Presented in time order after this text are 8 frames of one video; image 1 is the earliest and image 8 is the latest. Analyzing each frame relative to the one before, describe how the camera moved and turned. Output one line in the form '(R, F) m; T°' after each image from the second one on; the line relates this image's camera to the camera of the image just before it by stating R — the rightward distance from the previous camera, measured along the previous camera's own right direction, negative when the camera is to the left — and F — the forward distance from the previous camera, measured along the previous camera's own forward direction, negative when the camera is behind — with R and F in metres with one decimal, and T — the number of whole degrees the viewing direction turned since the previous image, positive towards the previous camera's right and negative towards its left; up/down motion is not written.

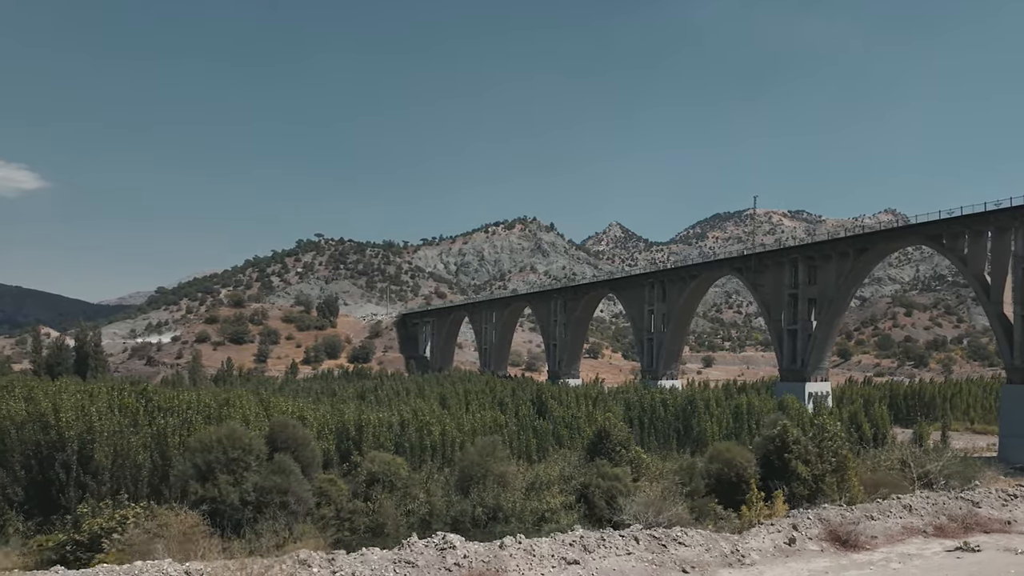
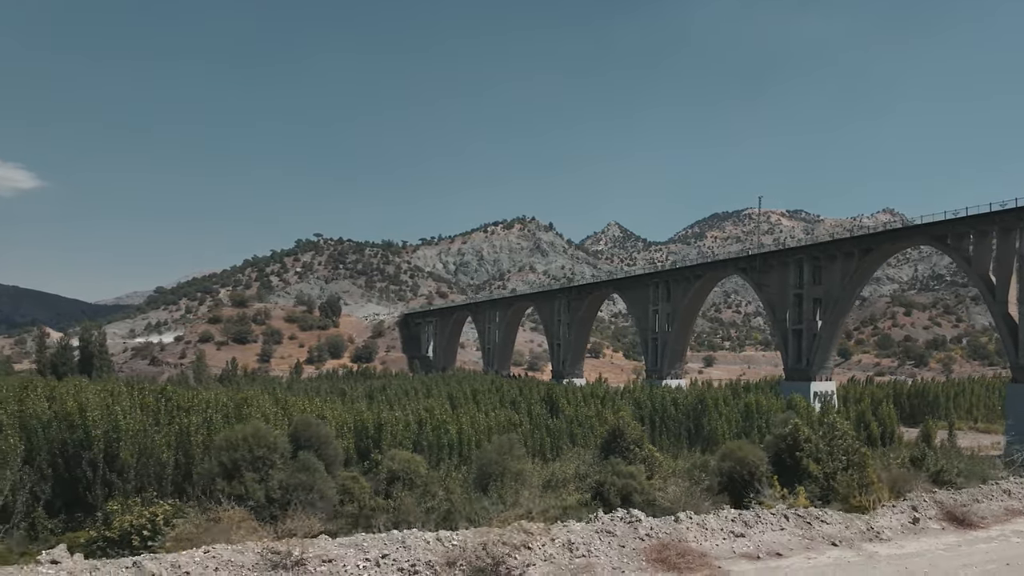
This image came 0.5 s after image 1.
(-0.4, -0.2) m; 0°
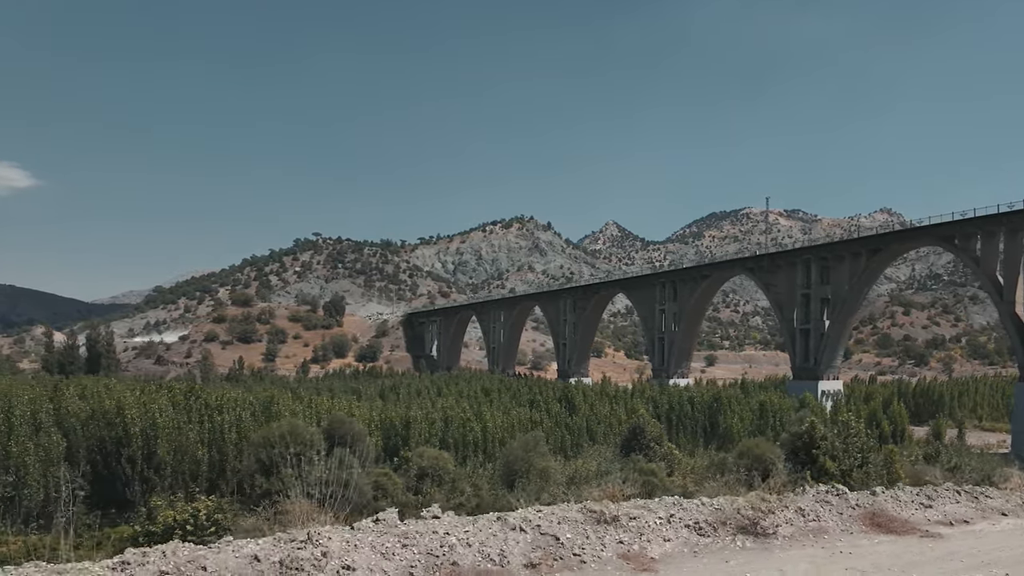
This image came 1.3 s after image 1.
(-0.7, -0.3) m; 0°
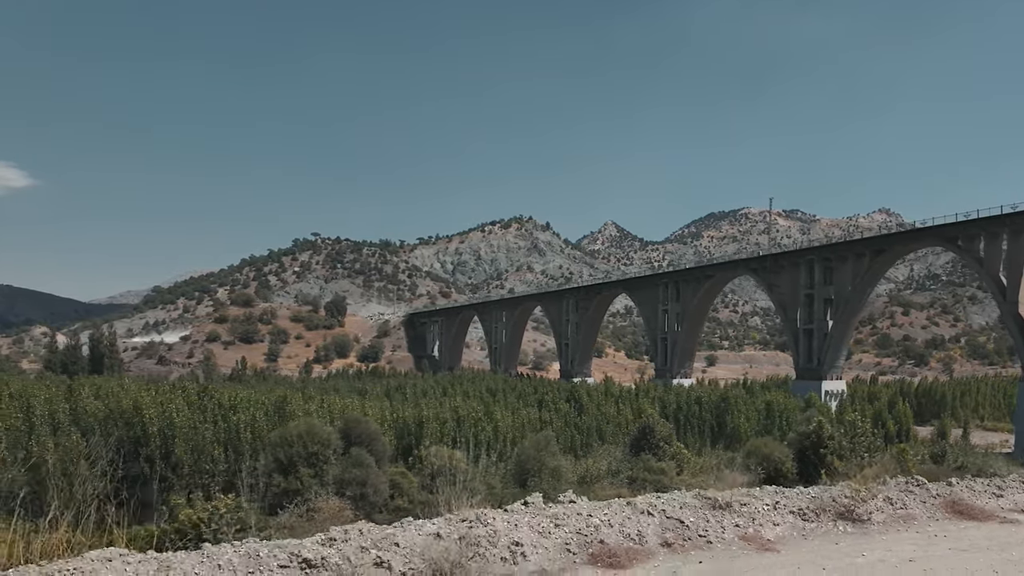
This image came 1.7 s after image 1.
(-0.3, -0.2) m; 0°
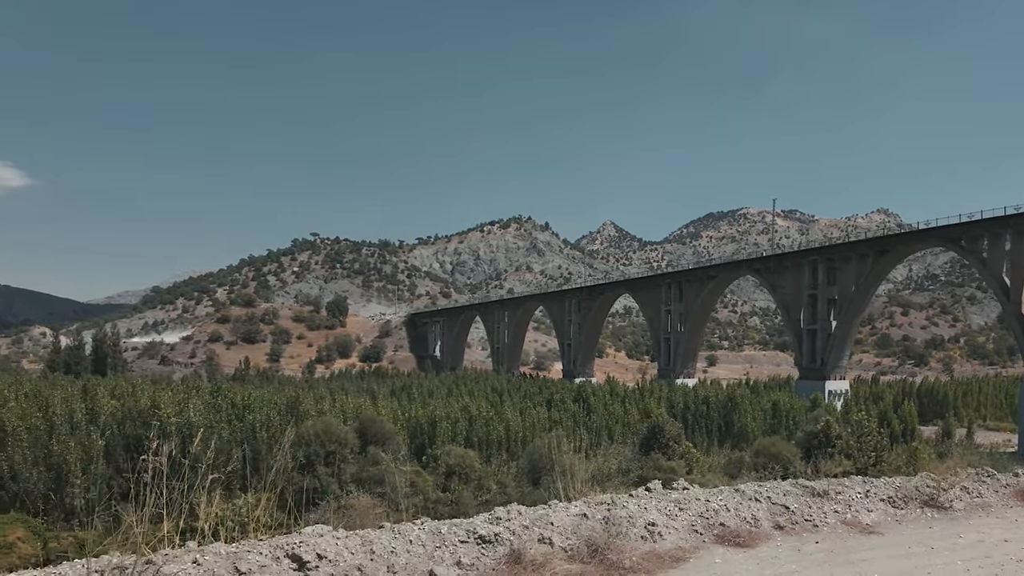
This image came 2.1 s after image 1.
(-0.3, -0.2) m; 0°
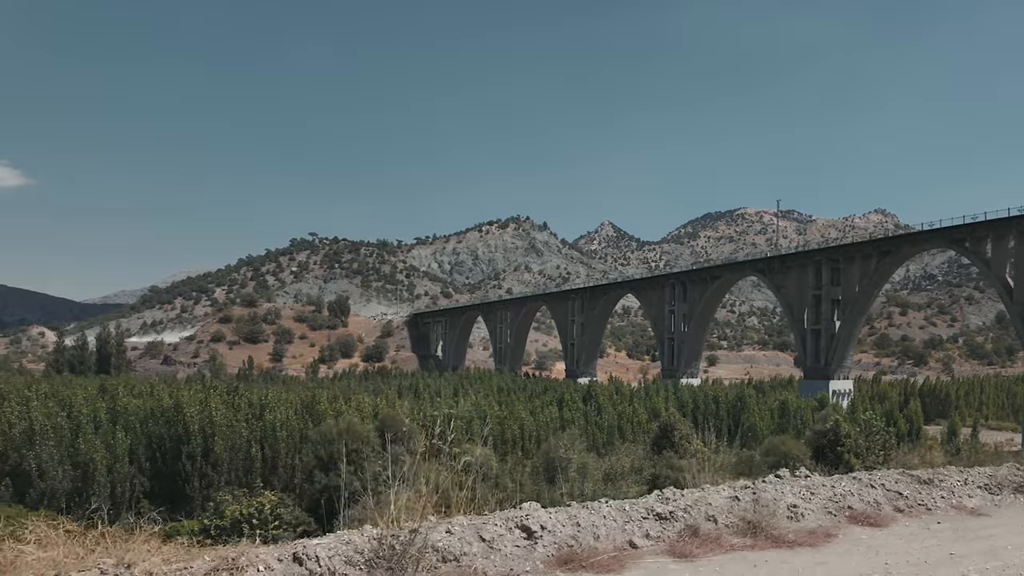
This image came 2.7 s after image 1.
(-0.5, -0.2) m; 0°
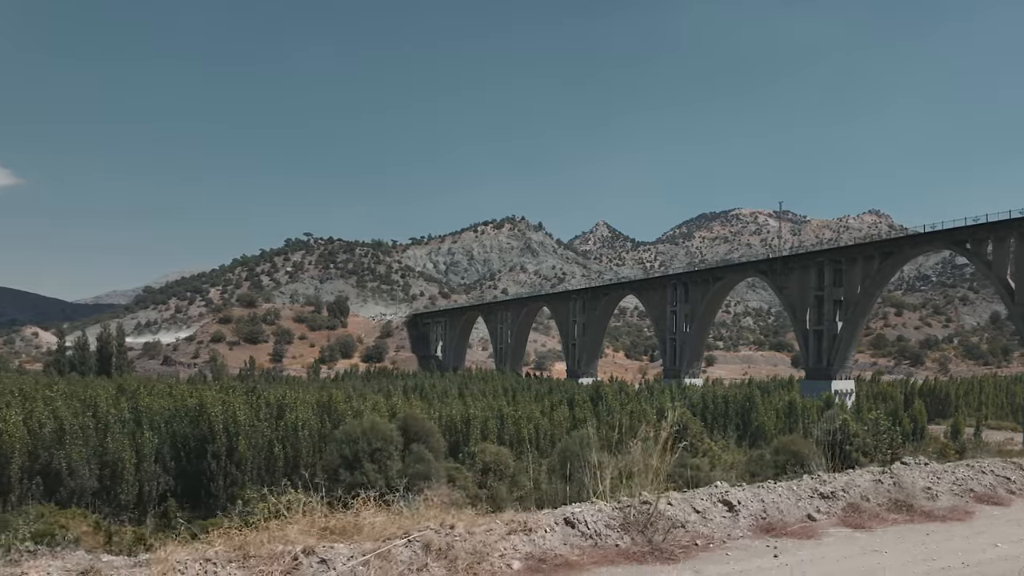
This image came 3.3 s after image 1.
(-0.6, -0.3) m; 0°
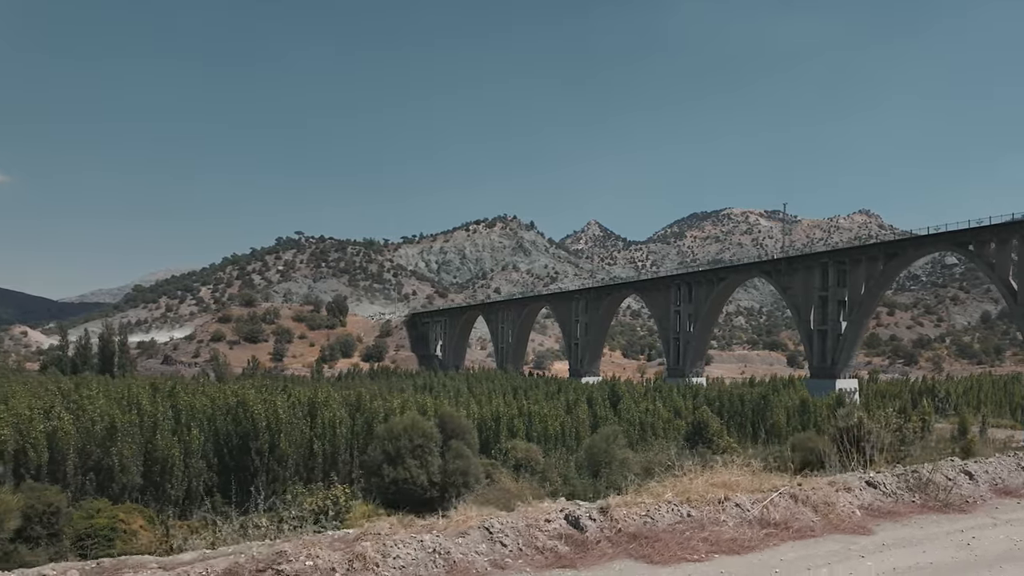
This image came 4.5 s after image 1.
(-1.0, -0.5) m; +1°
